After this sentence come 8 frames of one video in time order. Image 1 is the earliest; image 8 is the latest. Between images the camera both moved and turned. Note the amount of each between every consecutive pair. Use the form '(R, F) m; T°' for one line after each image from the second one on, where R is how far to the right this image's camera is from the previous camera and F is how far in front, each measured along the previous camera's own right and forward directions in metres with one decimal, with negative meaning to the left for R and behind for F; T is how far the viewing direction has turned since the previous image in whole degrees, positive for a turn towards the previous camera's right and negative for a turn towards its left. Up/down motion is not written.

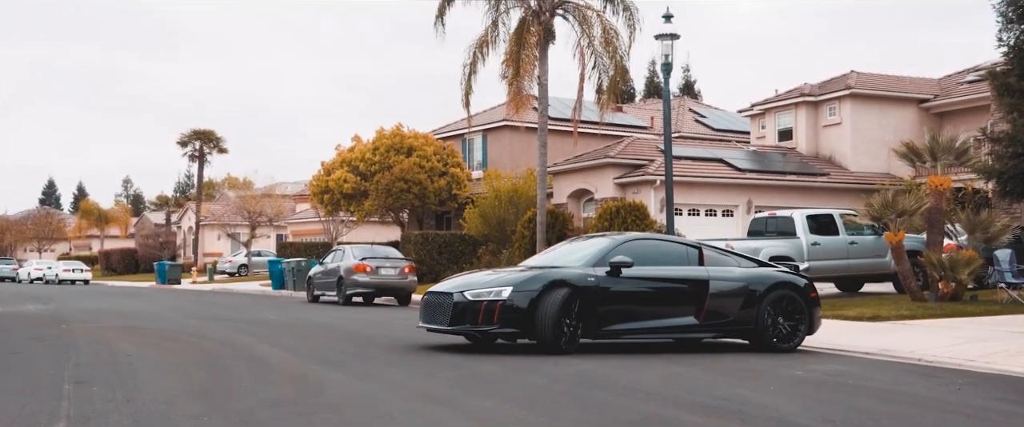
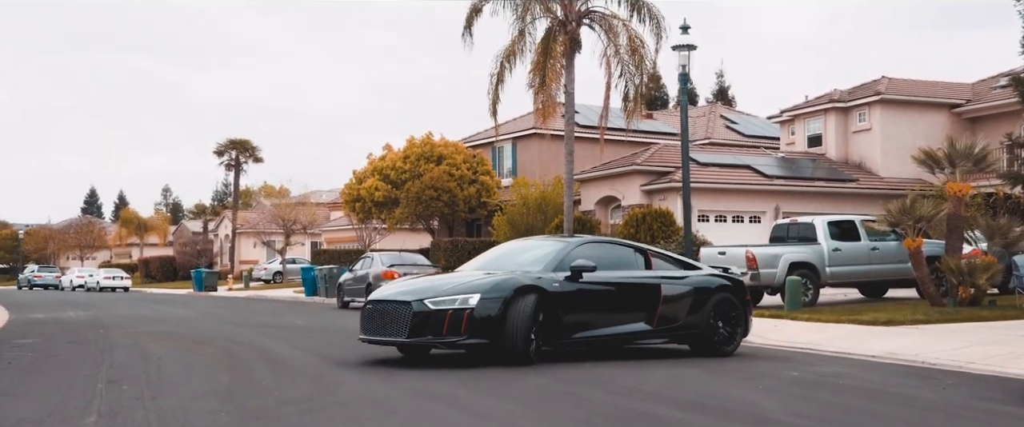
(+0.2, -0.3) m; -2°
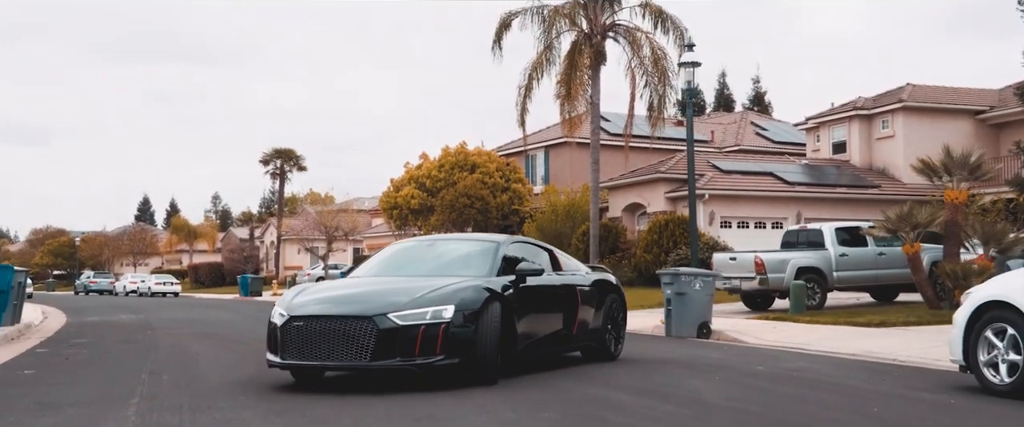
(+0.6, -1.1) m; -3°
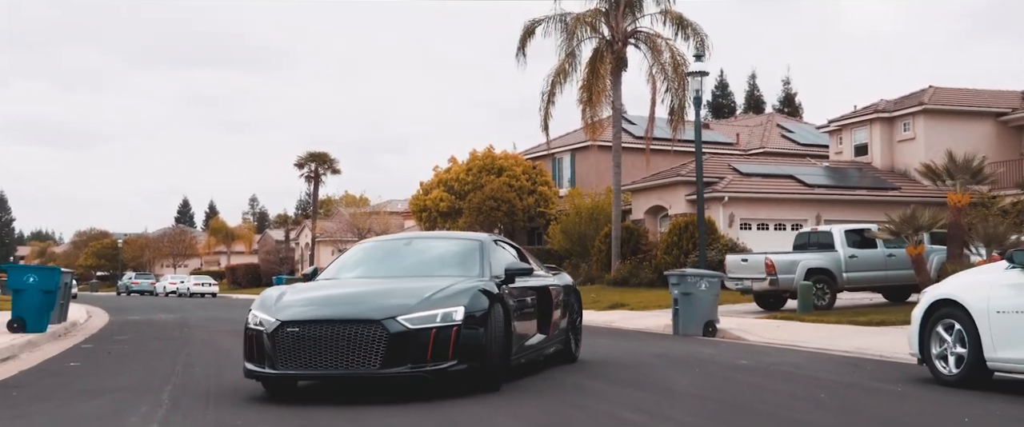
(+0.4, -0.8) m; -2°
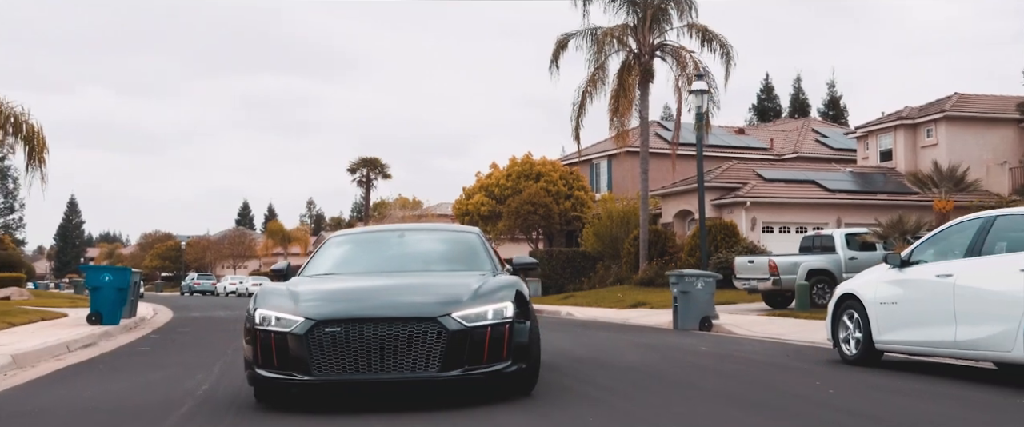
(+0.8, -1.9) m; -3°
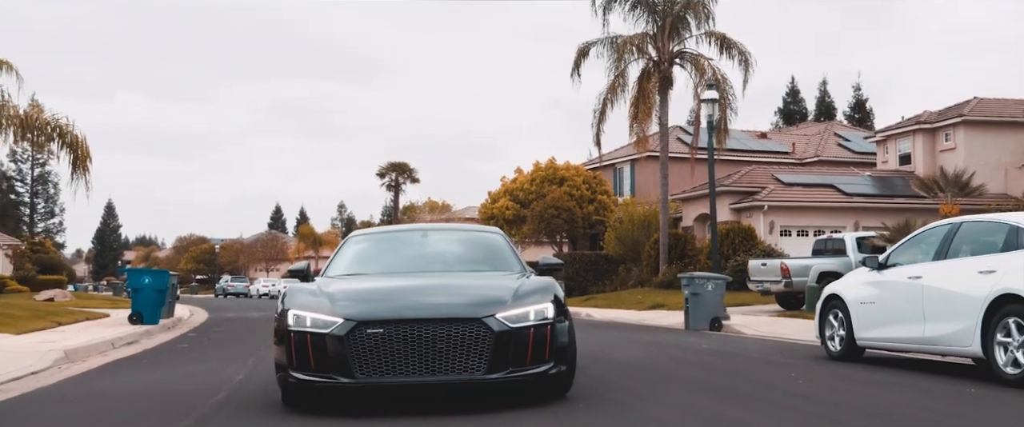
(+0.2, -0.9) m; -2°
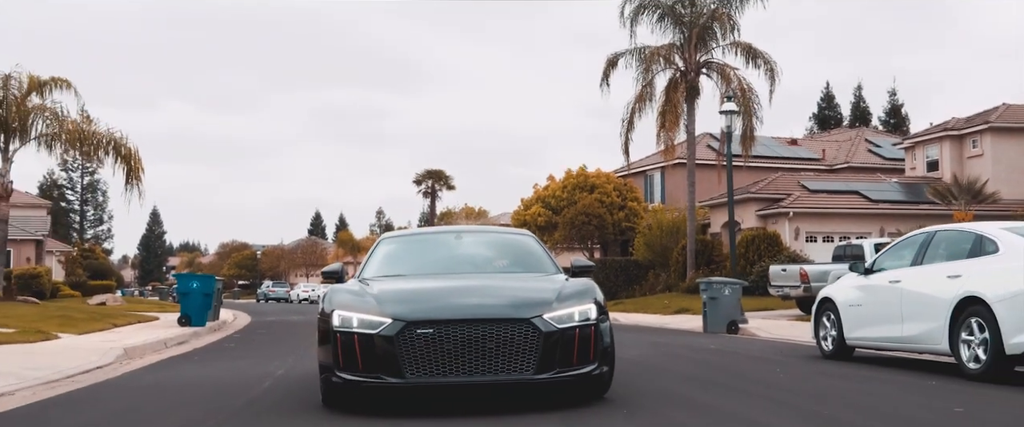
(+0.3, -1.0) m; -2°
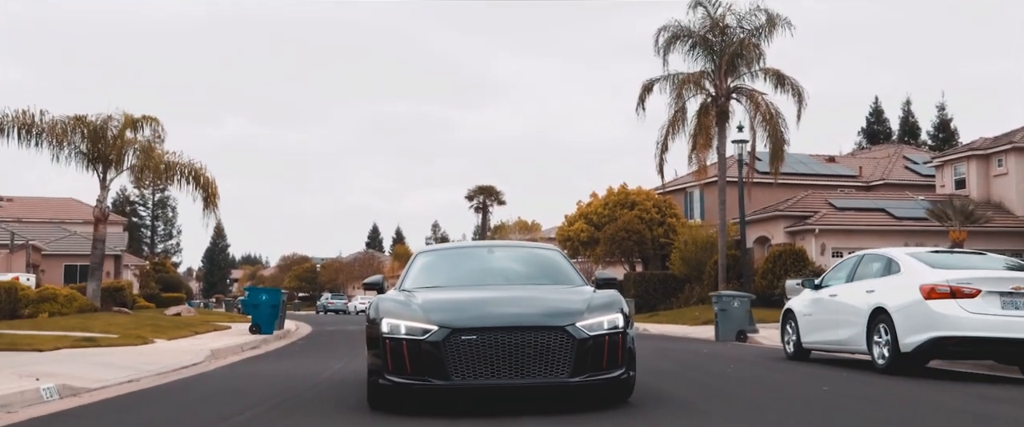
(+0.6, -2.4) m; -4°
